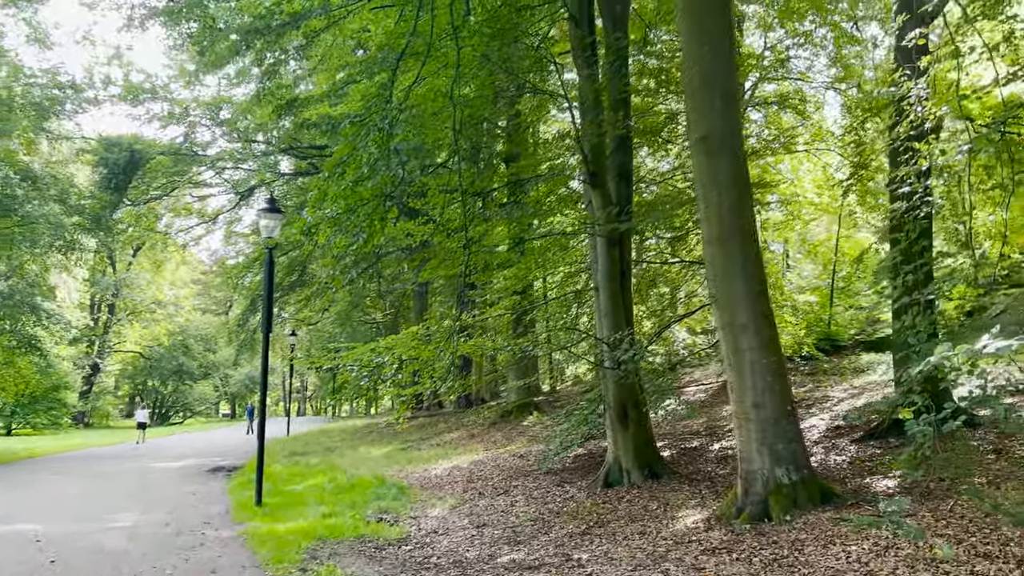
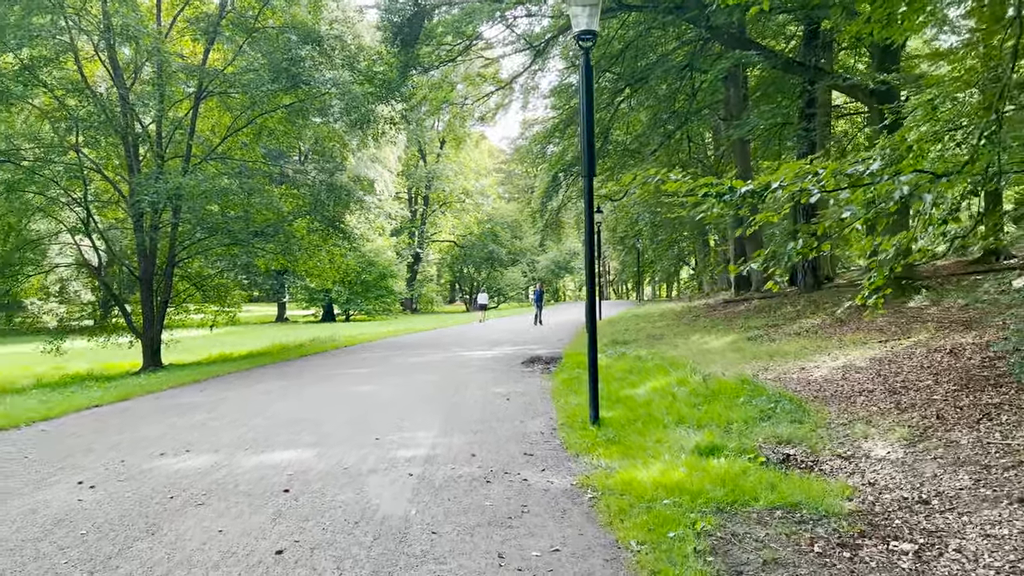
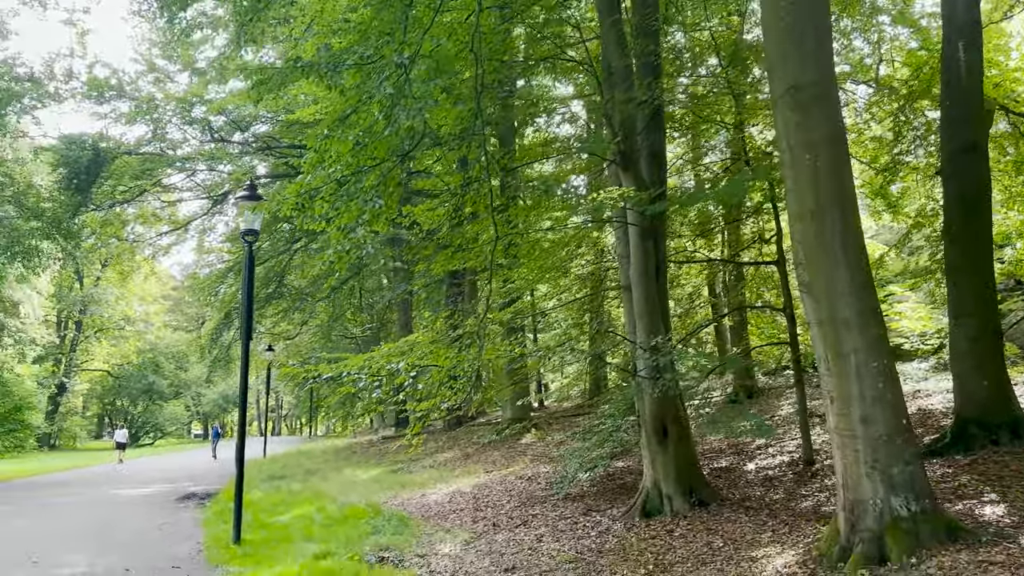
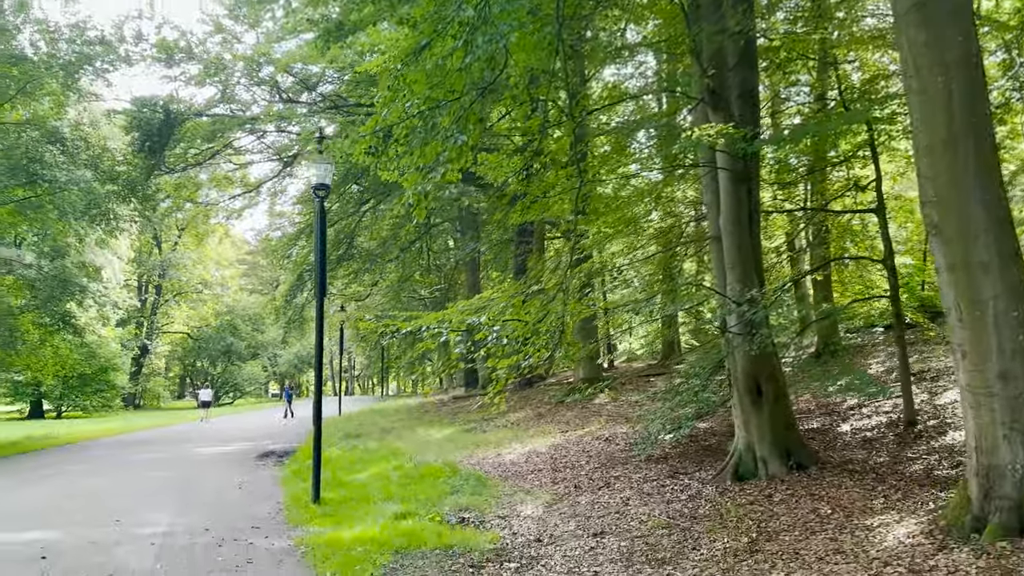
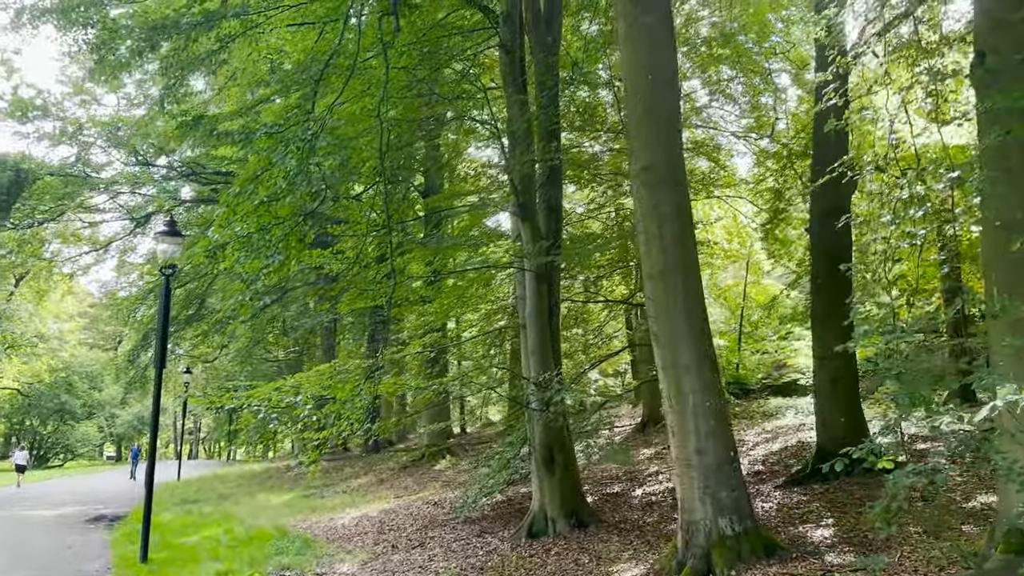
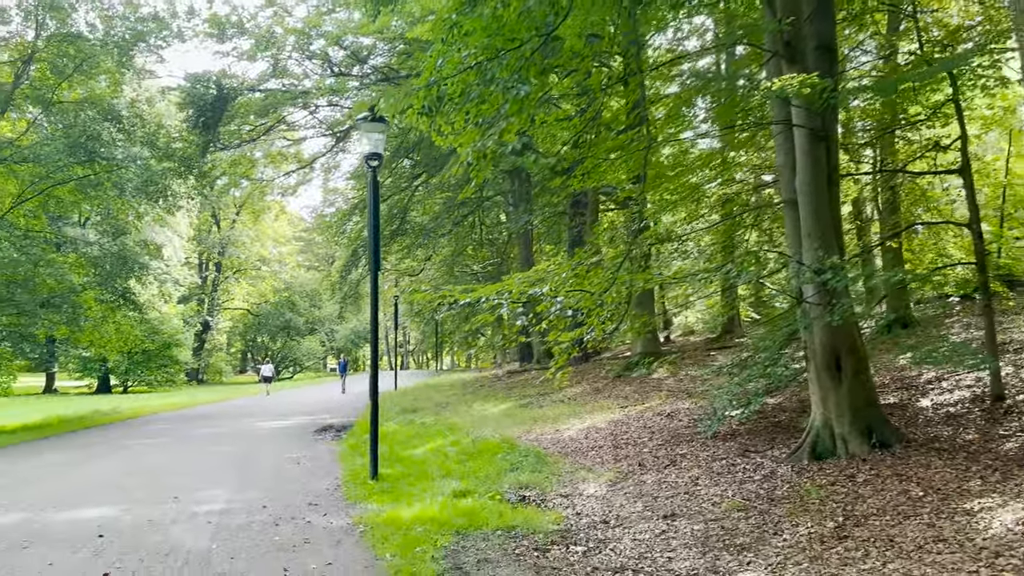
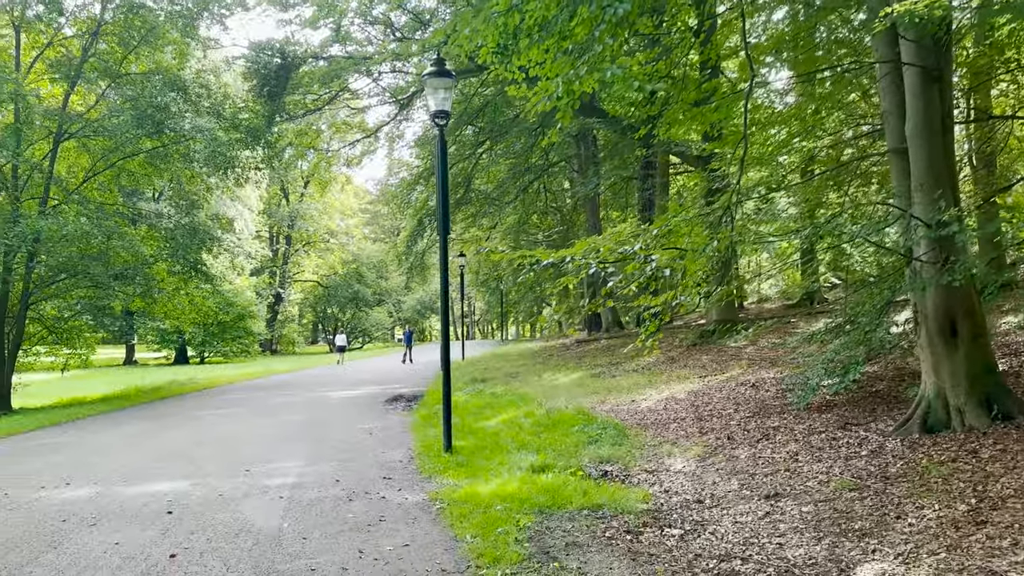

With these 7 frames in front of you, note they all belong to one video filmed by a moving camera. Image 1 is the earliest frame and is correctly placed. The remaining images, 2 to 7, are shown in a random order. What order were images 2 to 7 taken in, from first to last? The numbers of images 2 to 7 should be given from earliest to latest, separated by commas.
5, 3, 4, 6, 7, 2
